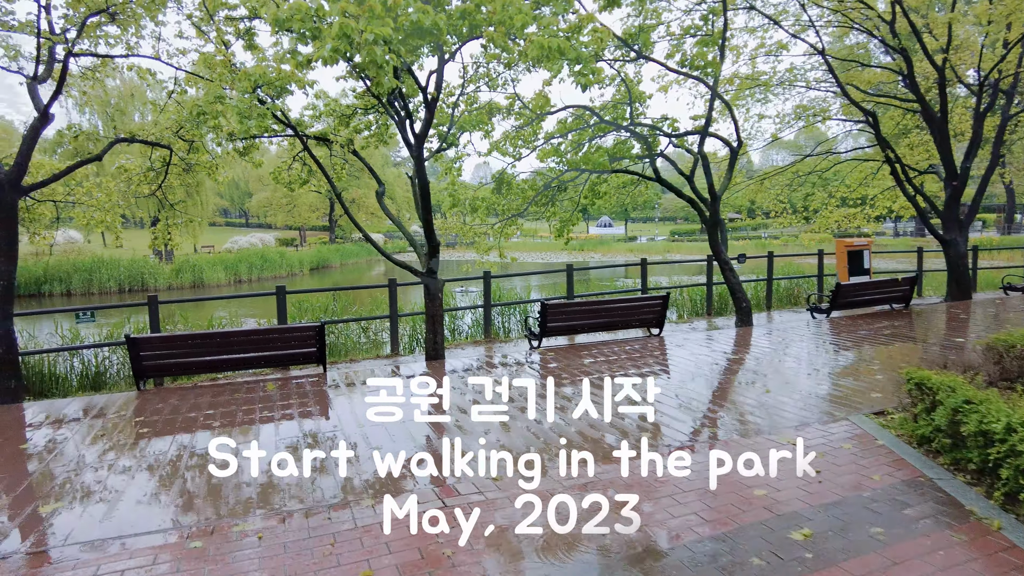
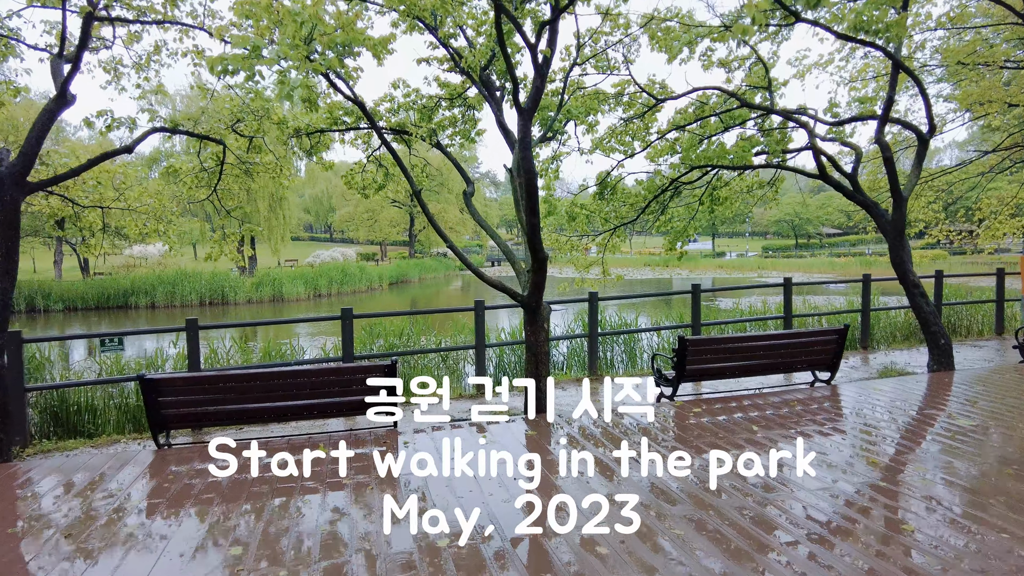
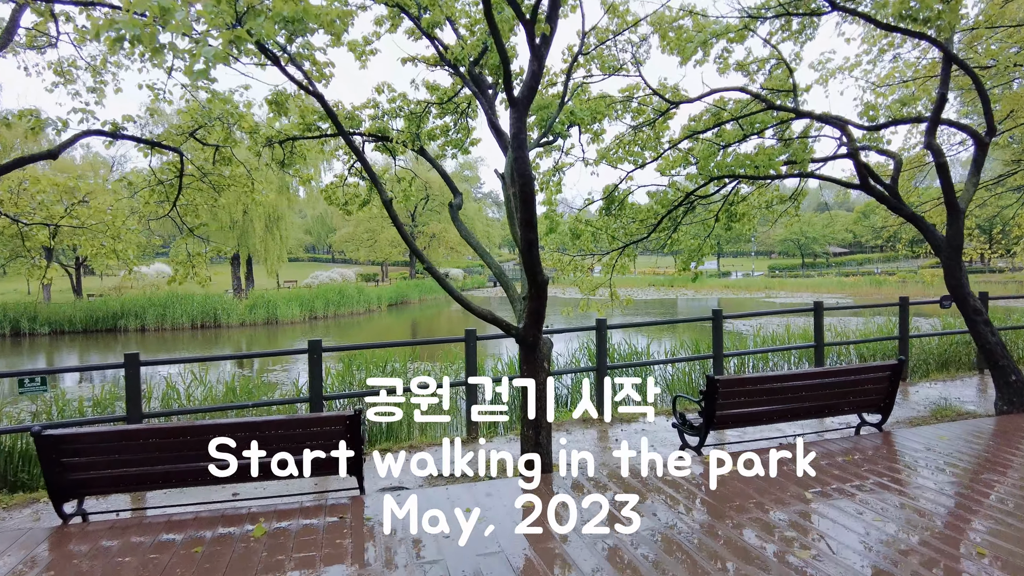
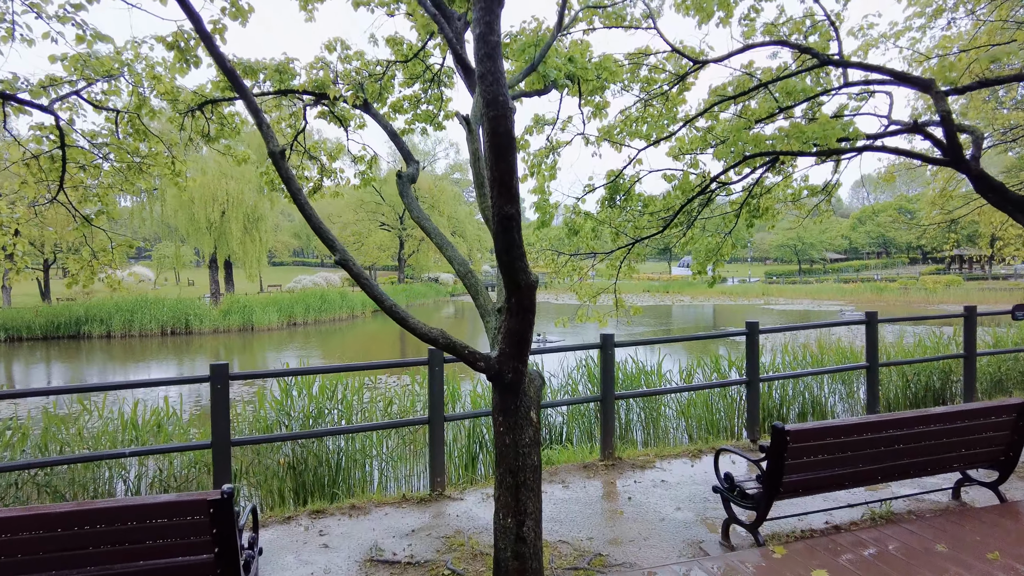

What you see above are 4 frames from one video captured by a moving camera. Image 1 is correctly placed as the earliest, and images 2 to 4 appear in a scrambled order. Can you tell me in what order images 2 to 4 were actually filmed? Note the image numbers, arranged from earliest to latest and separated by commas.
2, 3, 4
